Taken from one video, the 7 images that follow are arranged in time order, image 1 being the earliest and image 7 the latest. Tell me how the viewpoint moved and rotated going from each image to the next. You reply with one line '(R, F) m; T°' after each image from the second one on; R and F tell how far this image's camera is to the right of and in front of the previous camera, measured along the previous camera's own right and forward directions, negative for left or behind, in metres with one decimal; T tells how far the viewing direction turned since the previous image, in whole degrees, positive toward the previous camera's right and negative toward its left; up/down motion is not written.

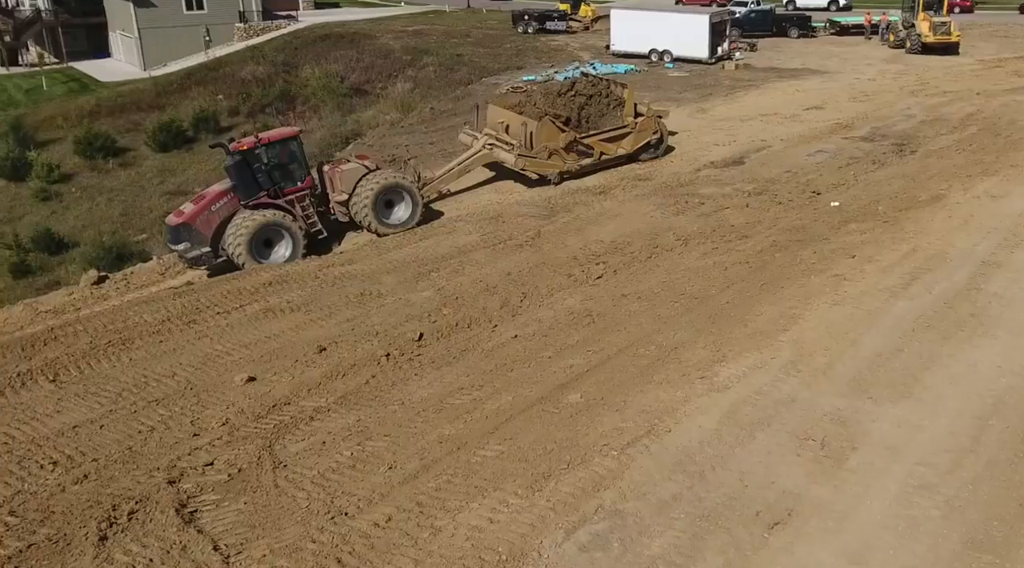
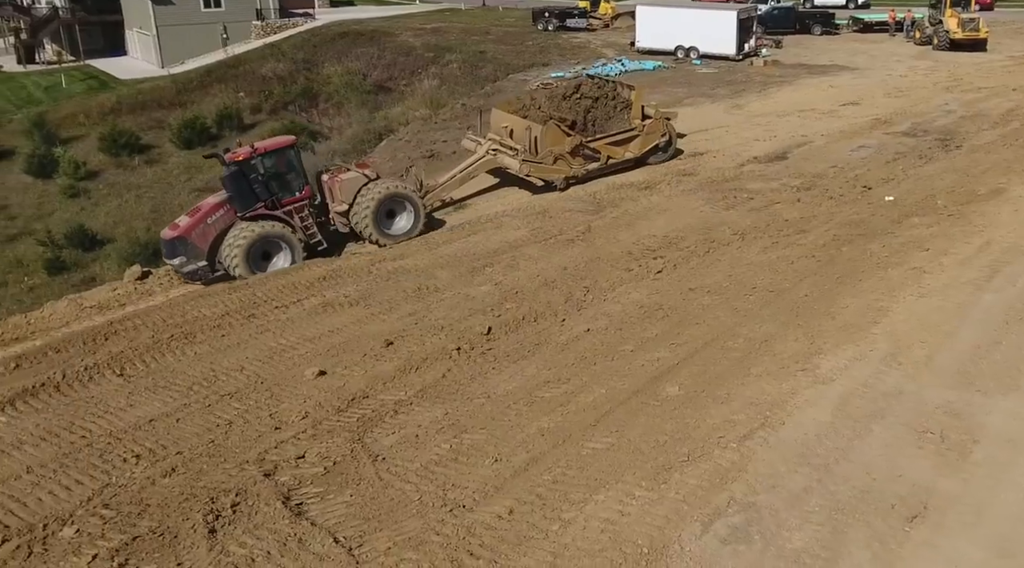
(-0.8, +0.1) m; 0°
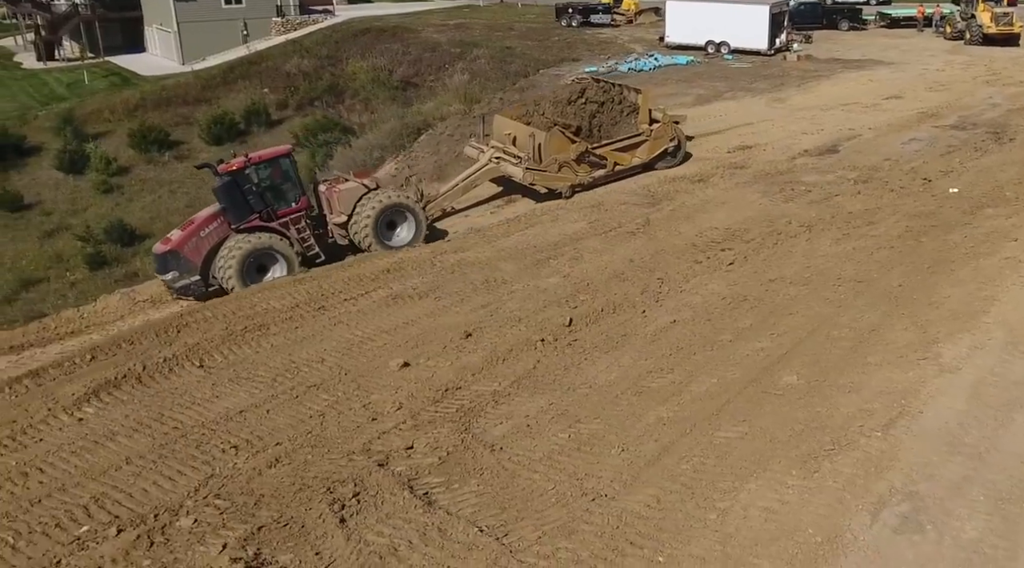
(-0.9, +0.1) m; 0°
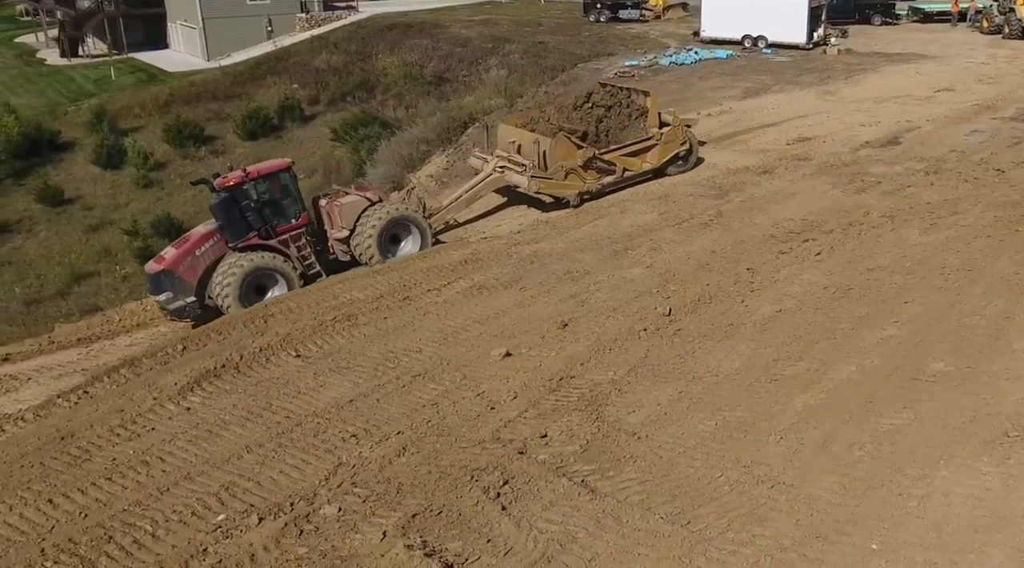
(-1.0, +0.1) m; 0°
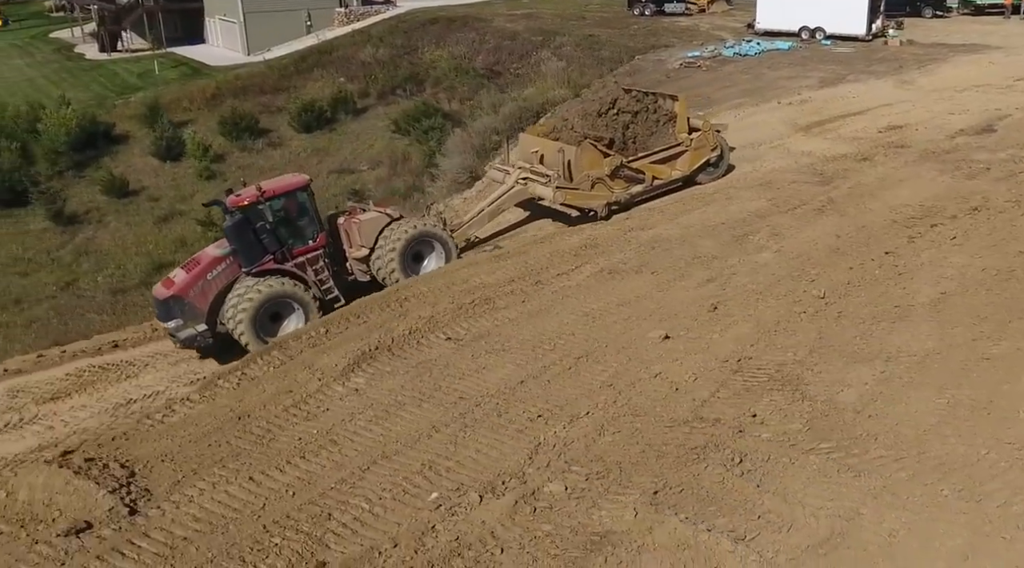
(-1.5, +0.2) m; -1°
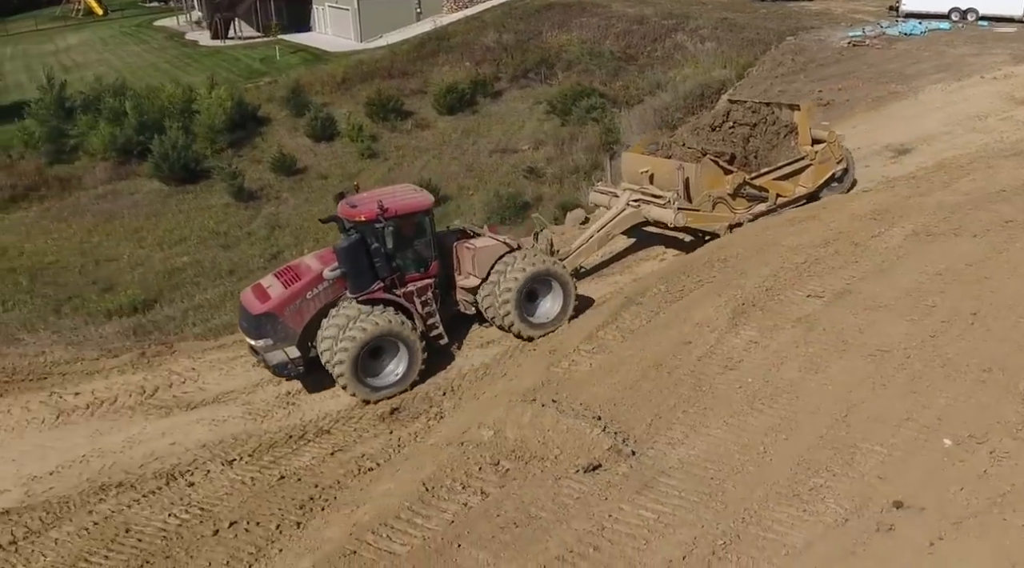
(-3.3, +0.2) m; -3°
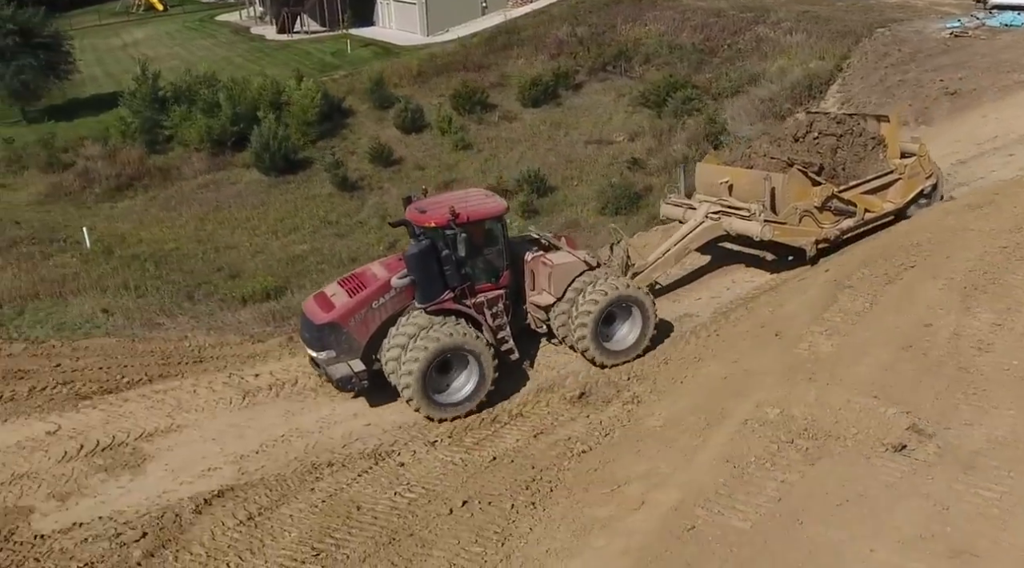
(-1.8, +0.1) m; -2°
